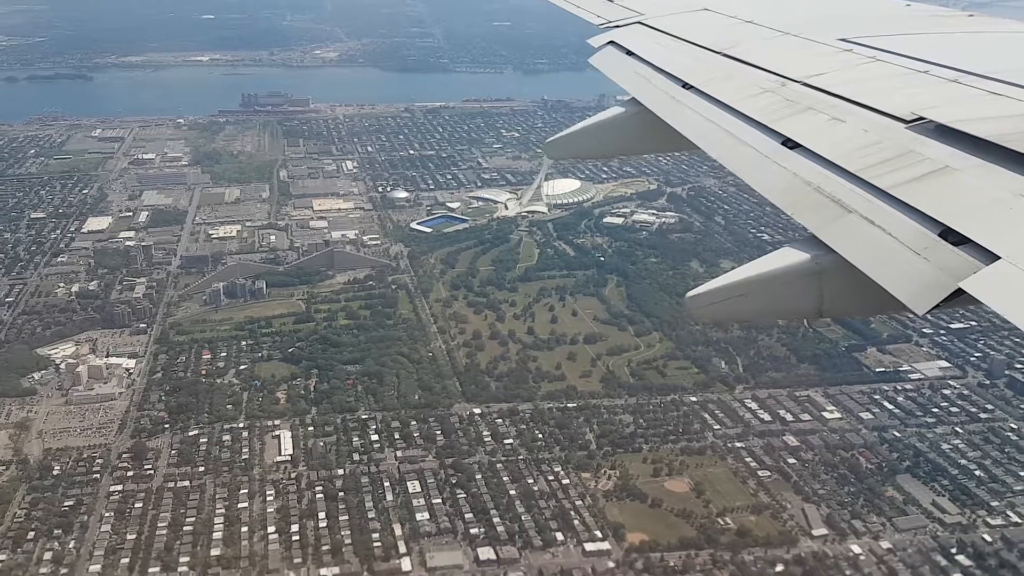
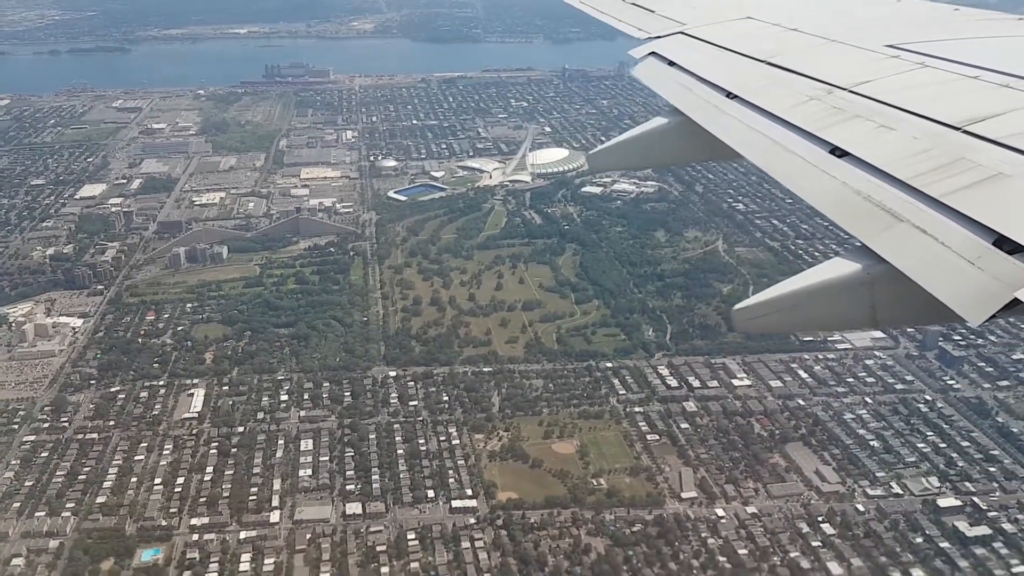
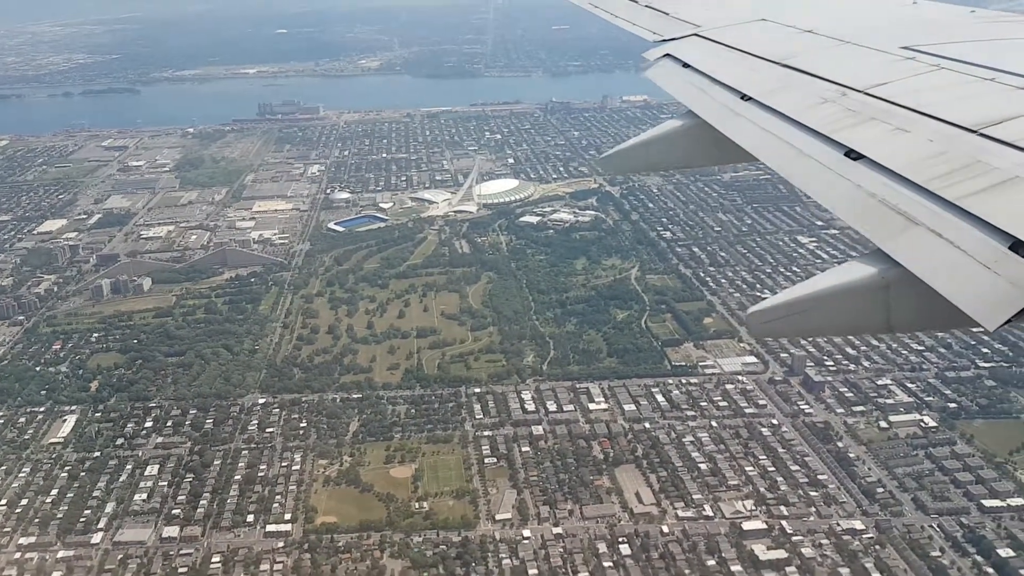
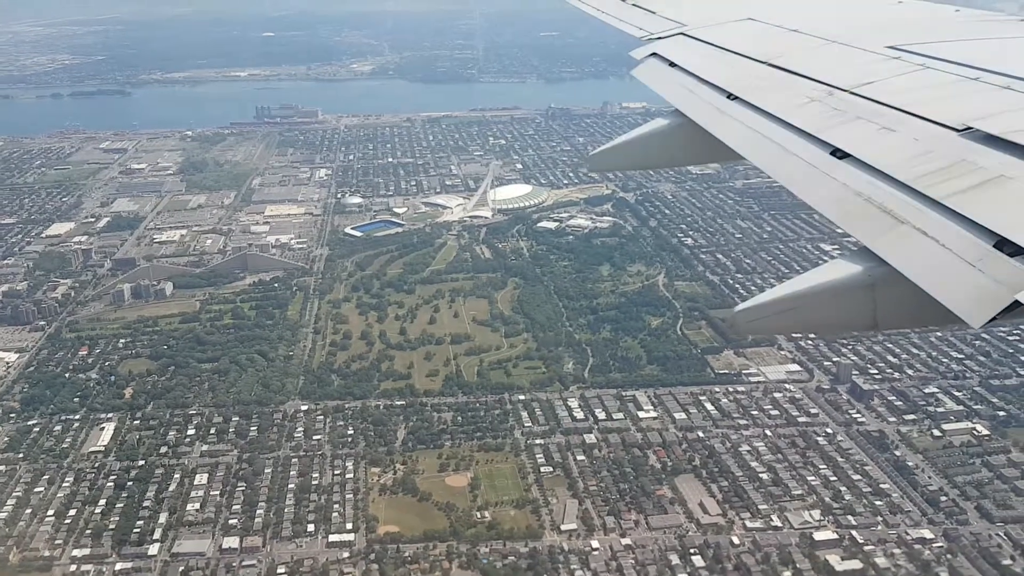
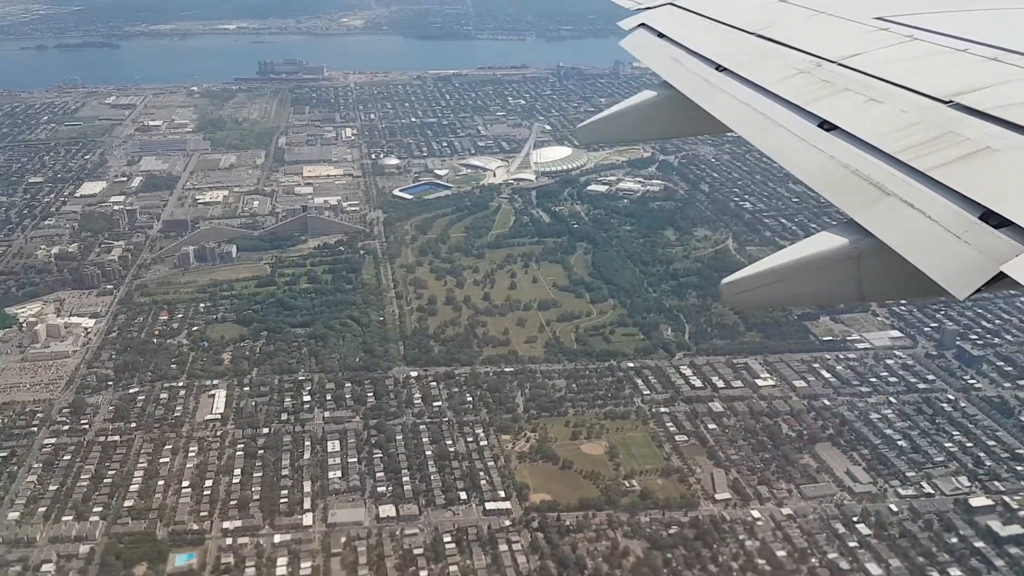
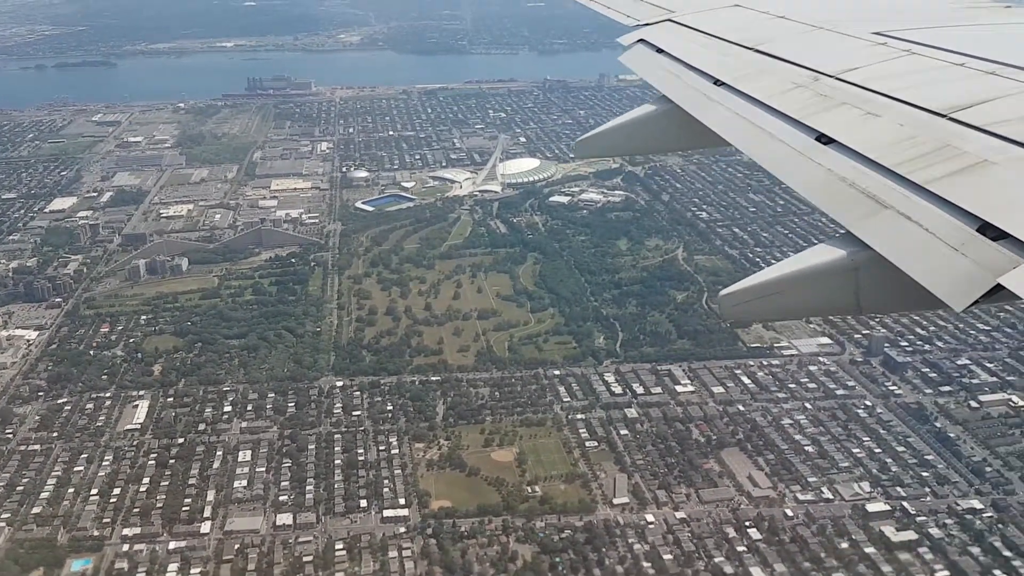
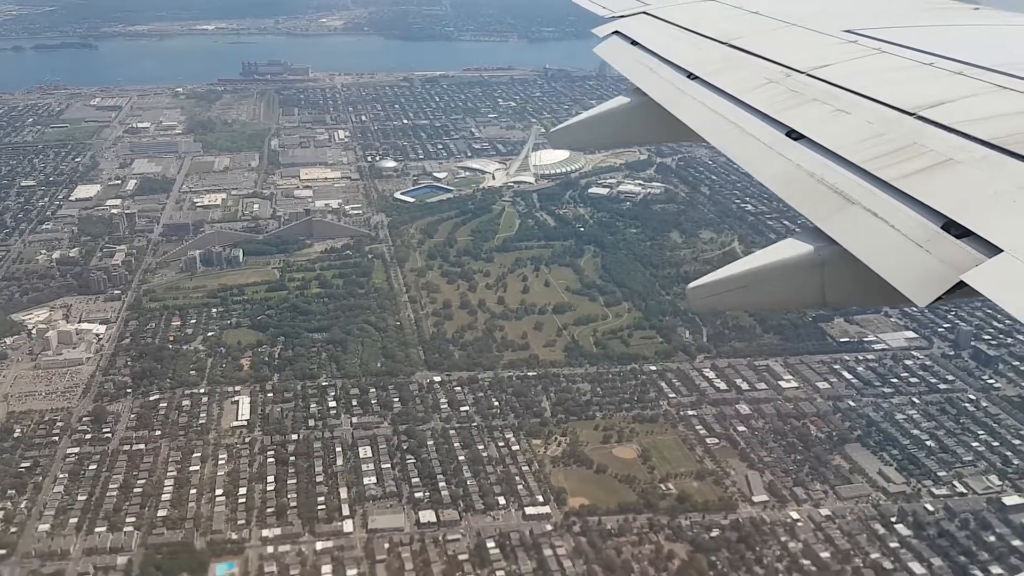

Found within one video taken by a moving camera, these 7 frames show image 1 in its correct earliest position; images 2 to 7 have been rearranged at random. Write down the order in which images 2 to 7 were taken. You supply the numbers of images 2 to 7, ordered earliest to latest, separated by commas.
7, 5, 2, 6, 4, 3
